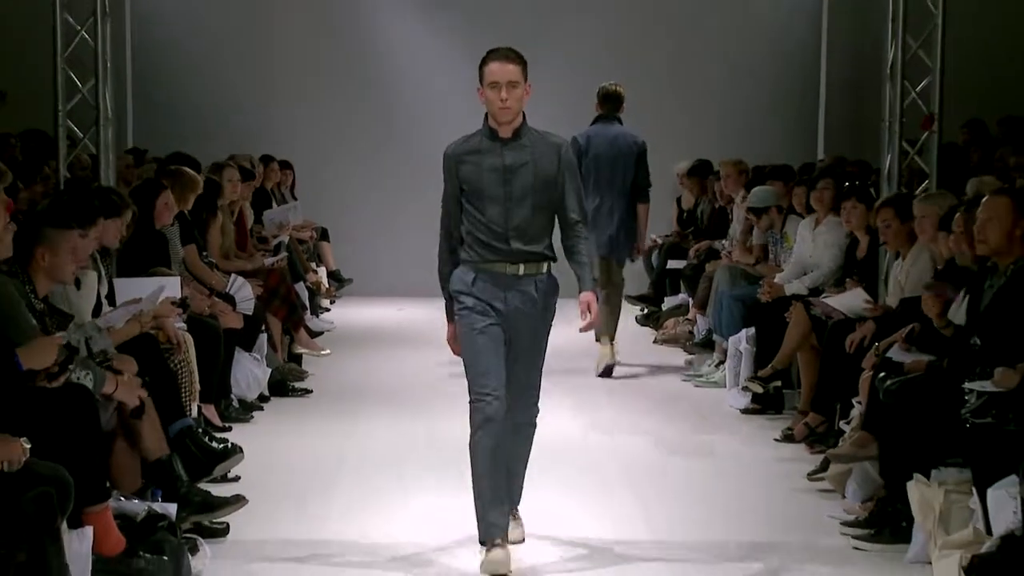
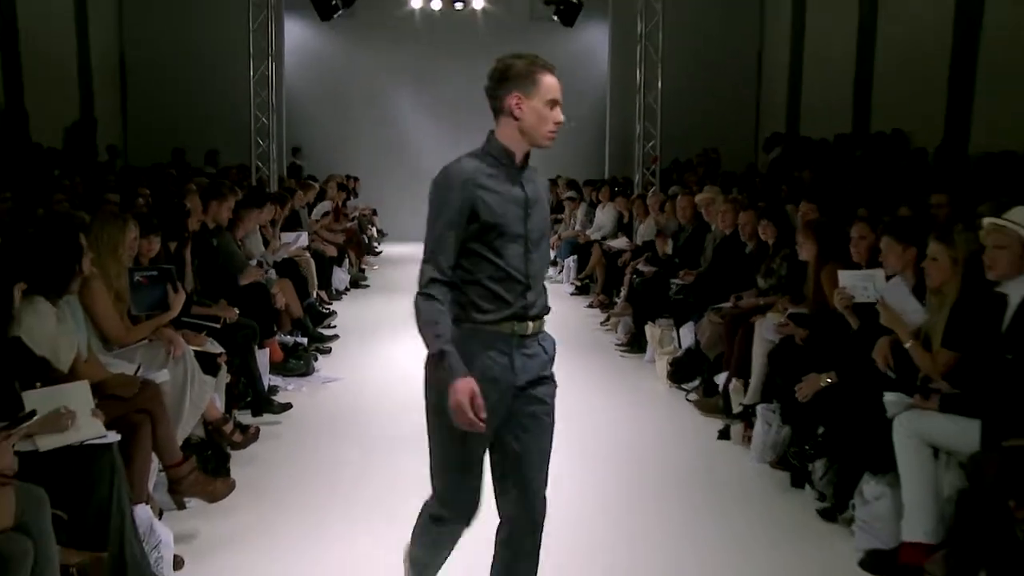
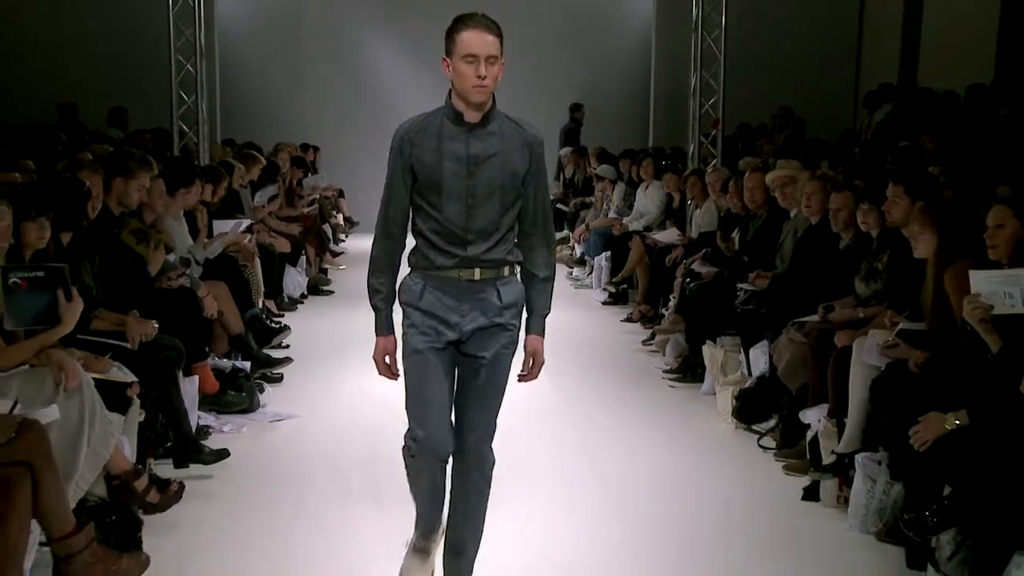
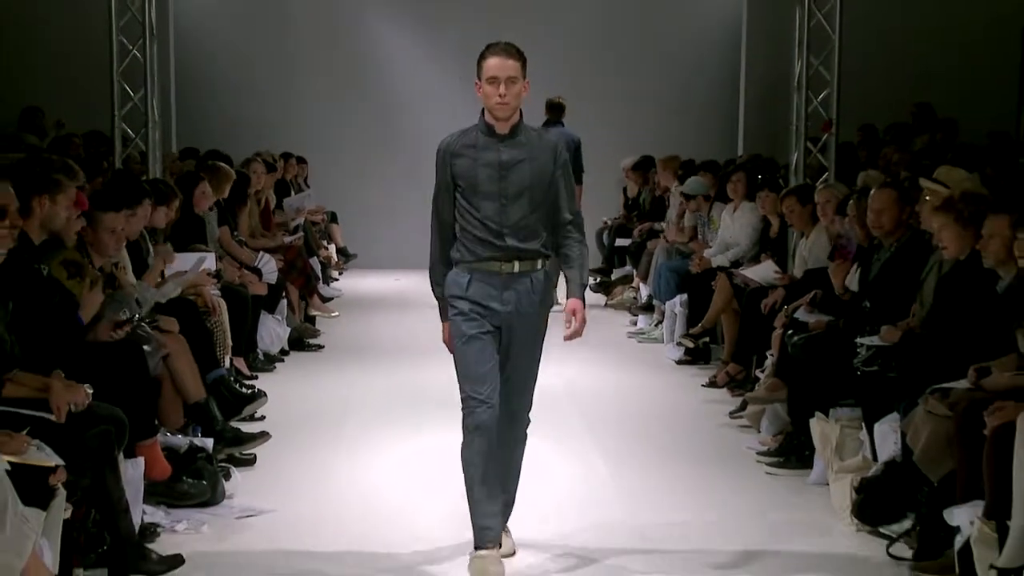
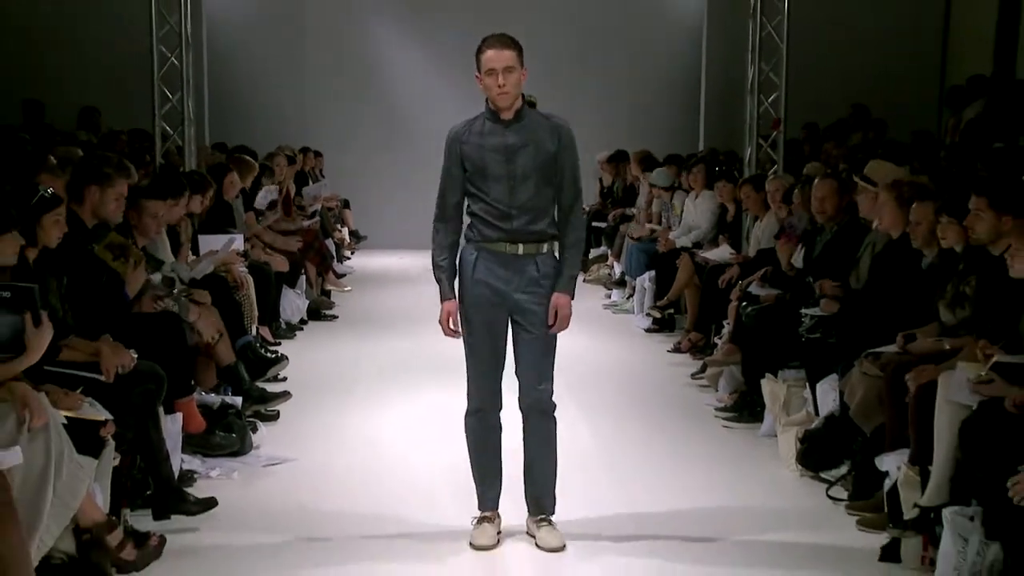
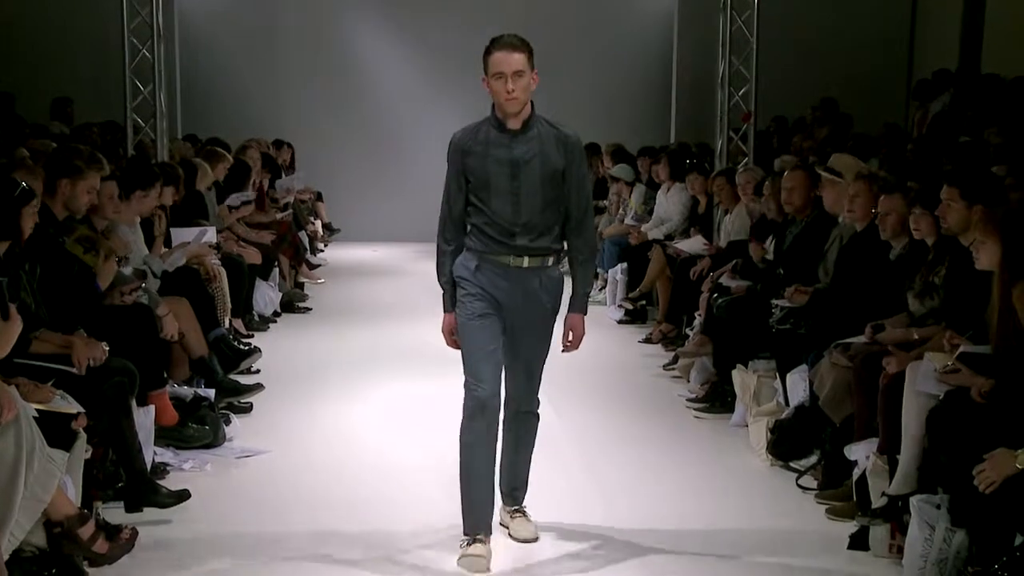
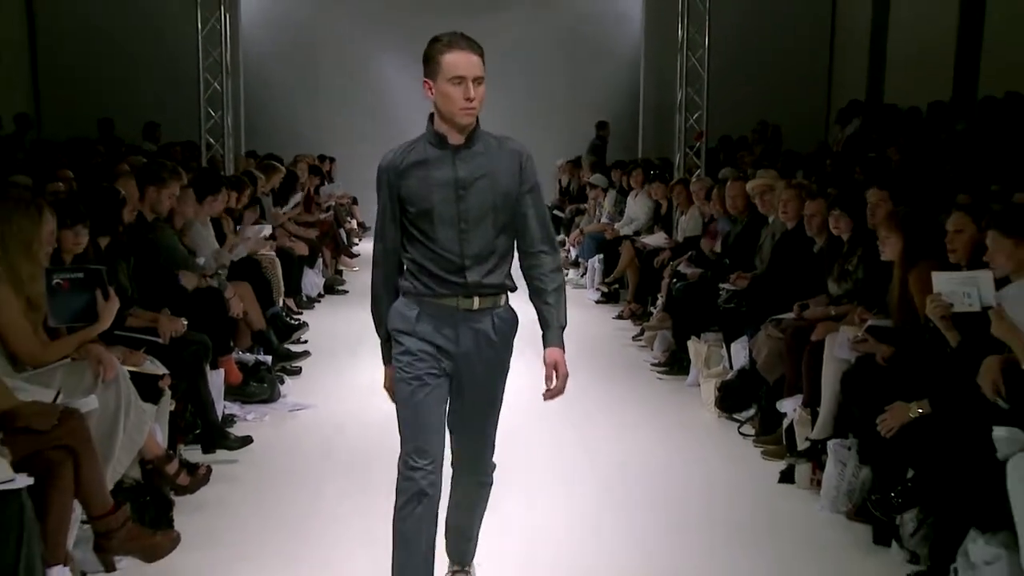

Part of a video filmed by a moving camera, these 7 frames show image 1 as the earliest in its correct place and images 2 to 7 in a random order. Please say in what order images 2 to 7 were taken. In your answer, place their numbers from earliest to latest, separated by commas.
4, 5, 6, 3, 7, 2
